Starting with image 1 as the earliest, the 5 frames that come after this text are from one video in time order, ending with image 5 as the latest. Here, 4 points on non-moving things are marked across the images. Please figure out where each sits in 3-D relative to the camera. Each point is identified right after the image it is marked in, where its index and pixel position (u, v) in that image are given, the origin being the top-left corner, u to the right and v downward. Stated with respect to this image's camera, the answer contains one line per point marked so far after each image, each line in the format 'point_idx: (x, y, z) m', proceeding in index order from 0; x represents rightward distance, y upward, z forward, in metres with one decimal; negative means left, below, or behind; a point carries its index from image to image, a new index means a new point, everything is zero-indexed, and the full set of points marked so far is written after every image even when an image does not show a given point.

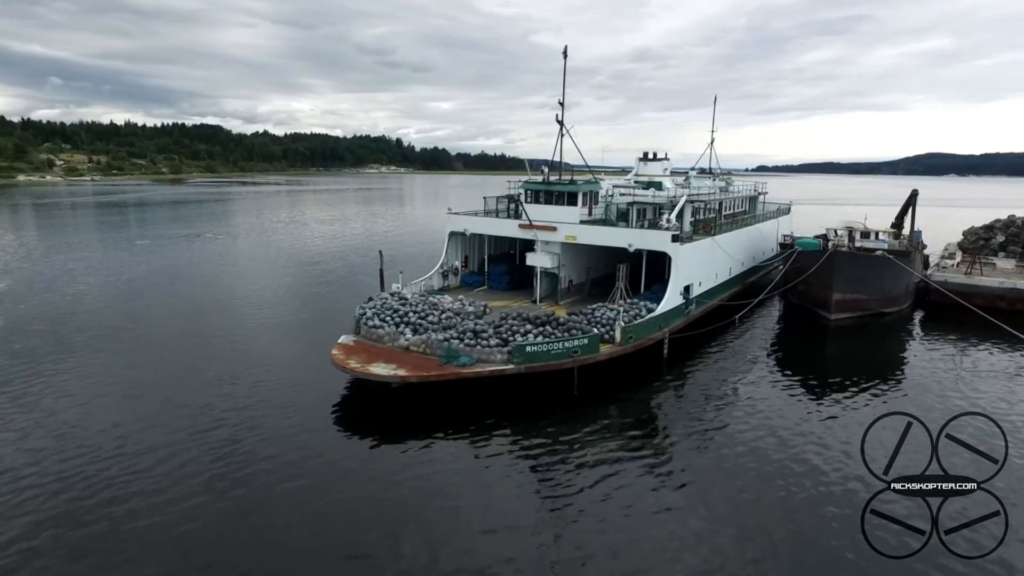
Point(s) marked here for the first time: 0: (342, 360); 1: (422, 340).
0: (-5.0, -2.1, +17.3) m
1: (-2.7, -1.5, +17.7) m
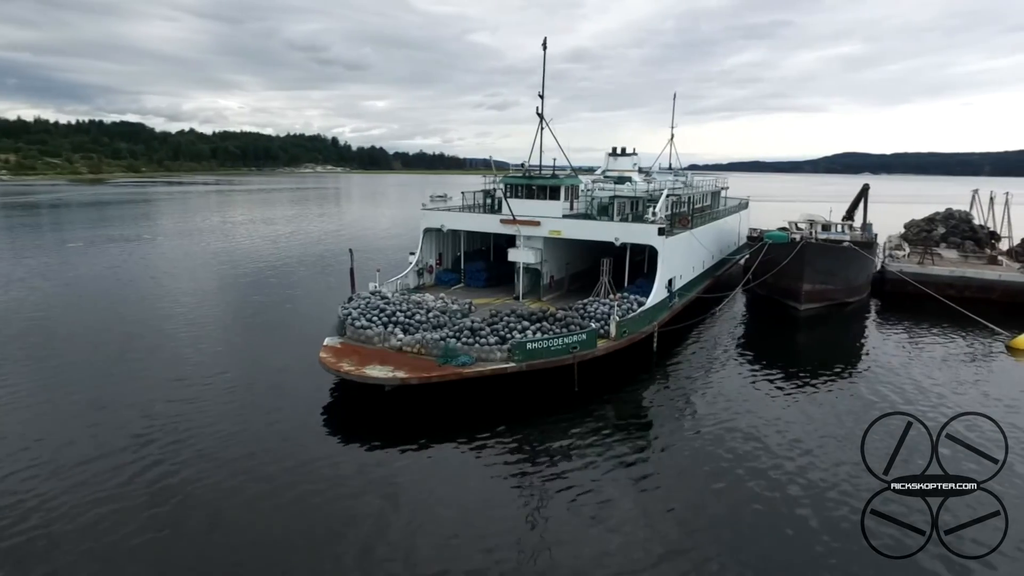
0: (-5.0, -2.1, +16.3) m
1: (-2.7, -1.5, +16.9) m
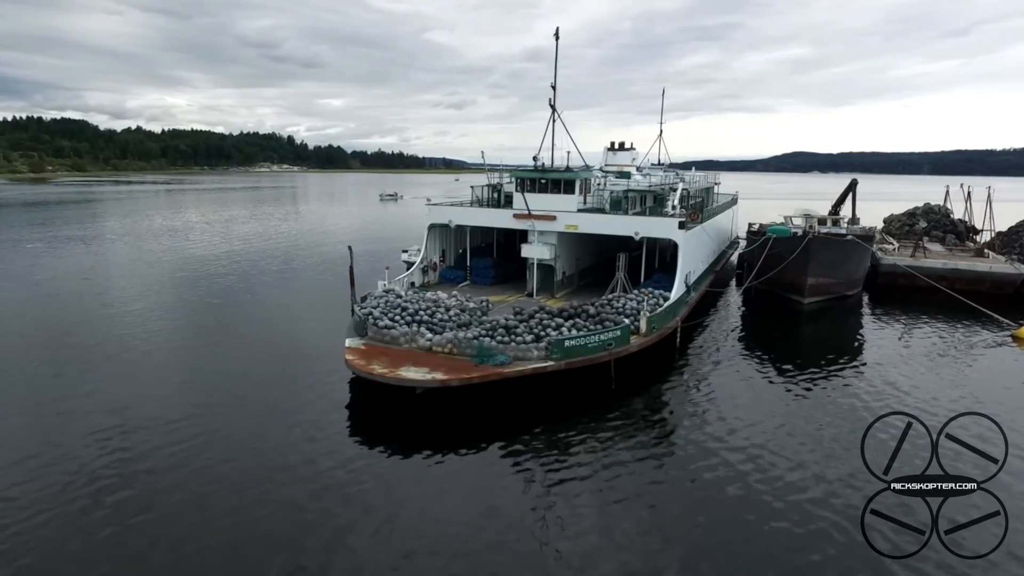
0: (-3.9, -2.0, +15.4) m
1: (-1.8, -1.4, +16.1) m
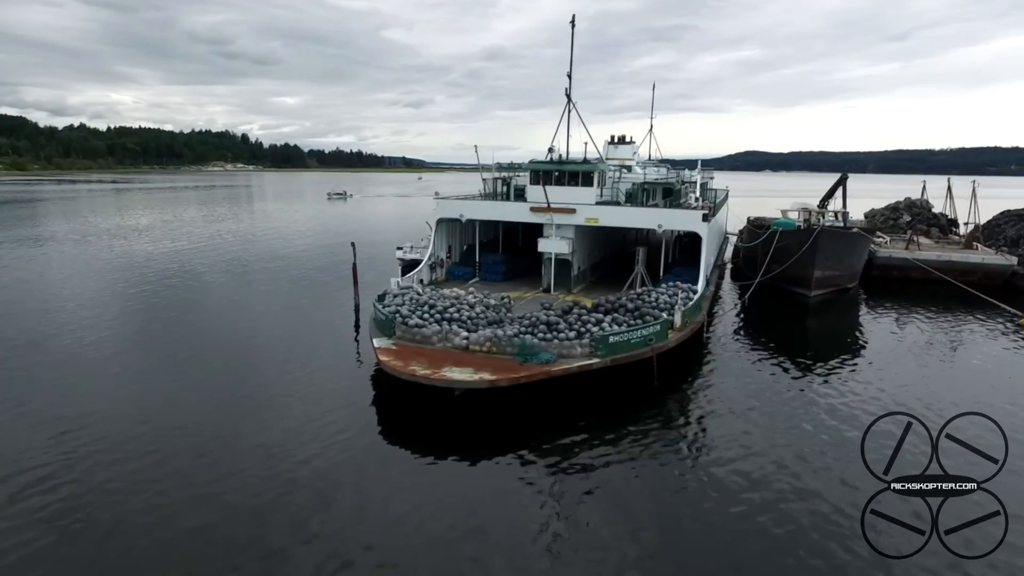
0: (-2.8, -1.9, +14.4) m
1: (-0.7, -1.3, +15.3) m
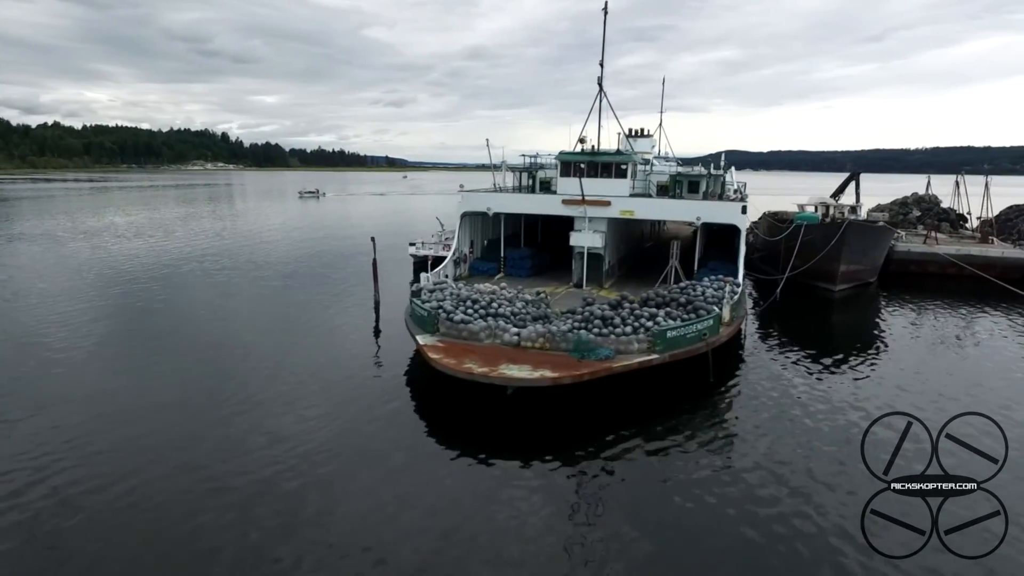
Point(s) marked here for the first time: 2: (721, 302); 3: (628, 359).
0: (-1.5, -1.8, +13.7) m
1: (+0.6, -1.1, +14.6) m
2: (+6.1, -0.4, +17.3) m
3: (+2.8, -1.7, +14.0) m
